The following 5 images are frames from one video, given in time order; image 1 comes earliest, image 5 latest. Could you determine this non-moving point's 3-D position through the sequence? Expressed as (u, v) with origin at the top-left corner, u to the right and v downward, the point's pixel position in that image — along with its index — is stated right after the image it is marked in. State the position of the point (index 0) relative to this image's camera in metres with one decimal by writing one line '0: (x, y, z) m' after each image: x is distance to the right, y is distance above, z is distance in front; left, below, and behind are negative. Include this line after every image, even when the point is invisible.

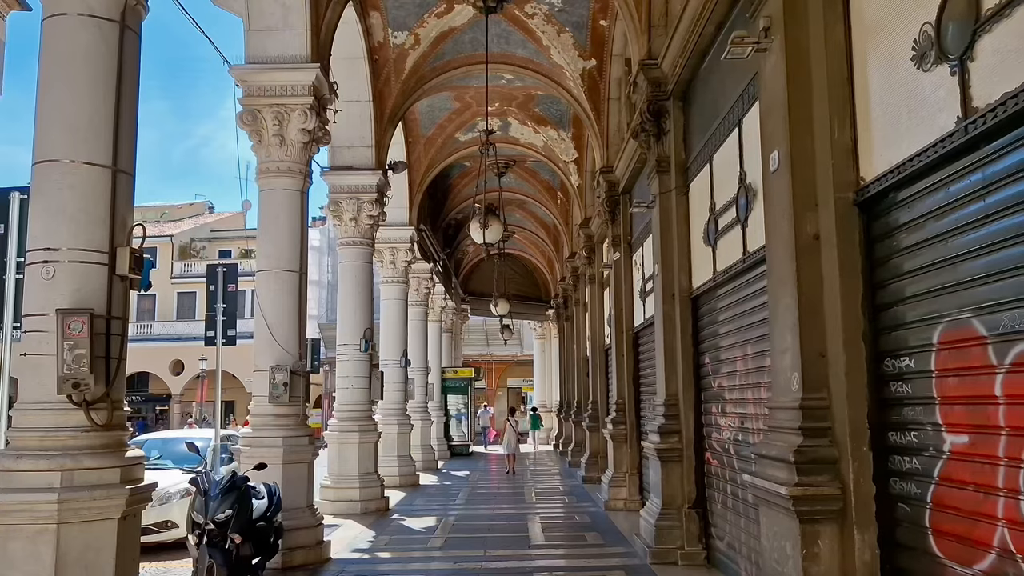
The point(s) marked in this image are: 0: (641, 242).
0: (+1.6, +0.6, +10.1) m
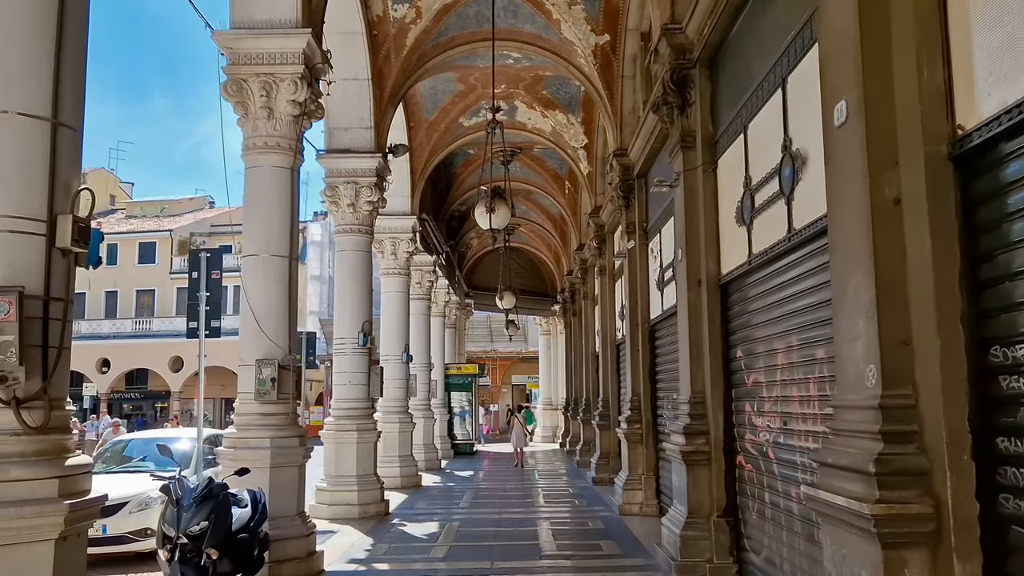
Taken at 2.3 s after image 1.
0: (+1.7, +0.7, +9.4) m
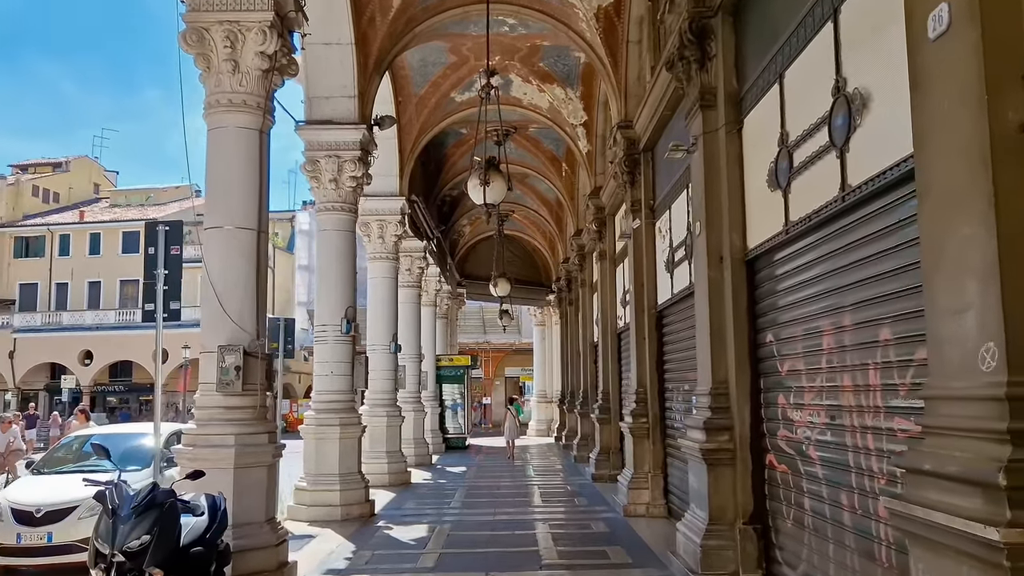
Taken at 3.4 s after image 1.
0: (+1.6, +0.9, +8.6) m
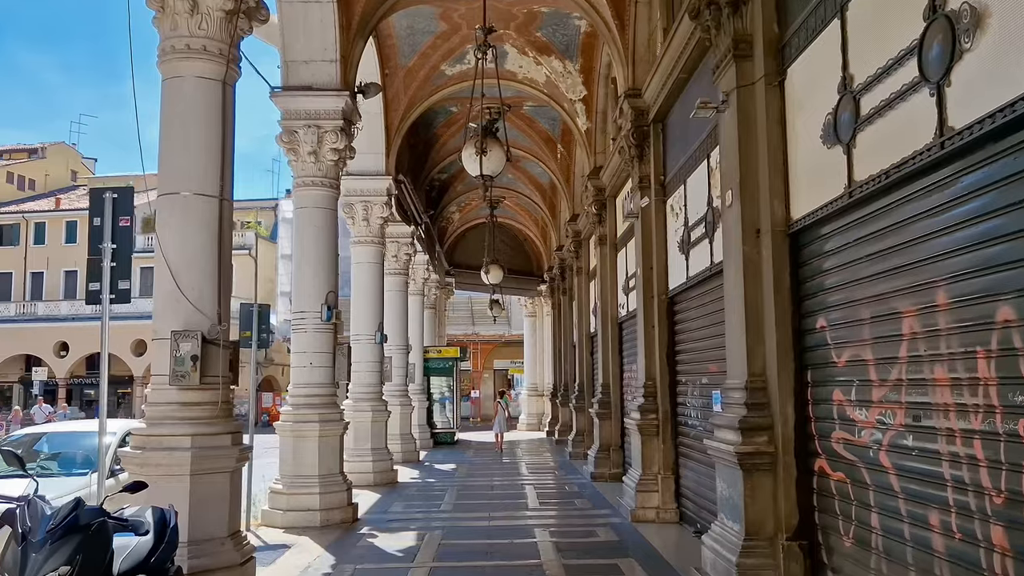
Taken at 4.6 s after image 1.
0: (+1.6, +1.0, +7.8) m
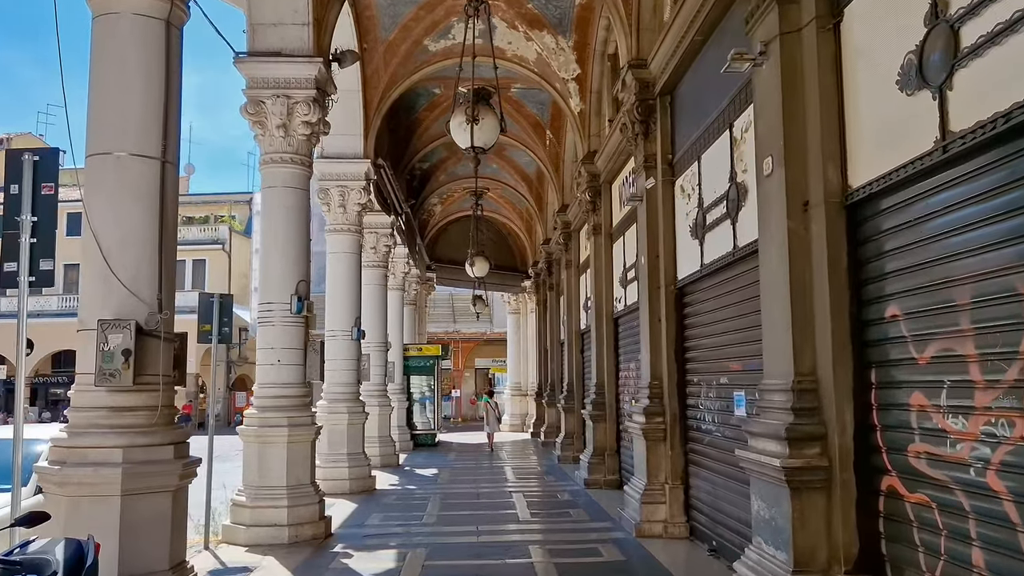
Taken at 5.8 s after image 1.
0: (+1.6, +1.1, +6.9) m
